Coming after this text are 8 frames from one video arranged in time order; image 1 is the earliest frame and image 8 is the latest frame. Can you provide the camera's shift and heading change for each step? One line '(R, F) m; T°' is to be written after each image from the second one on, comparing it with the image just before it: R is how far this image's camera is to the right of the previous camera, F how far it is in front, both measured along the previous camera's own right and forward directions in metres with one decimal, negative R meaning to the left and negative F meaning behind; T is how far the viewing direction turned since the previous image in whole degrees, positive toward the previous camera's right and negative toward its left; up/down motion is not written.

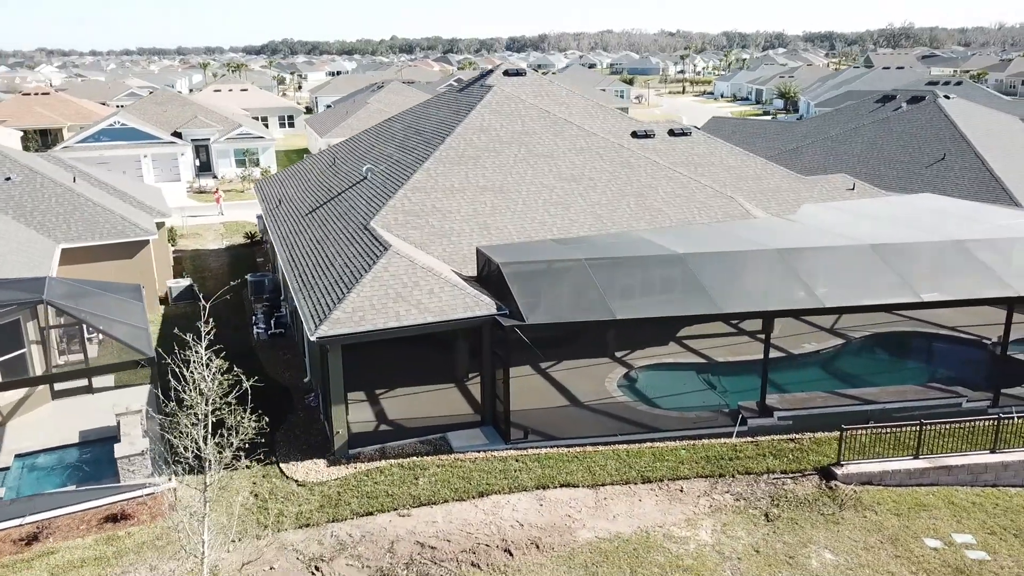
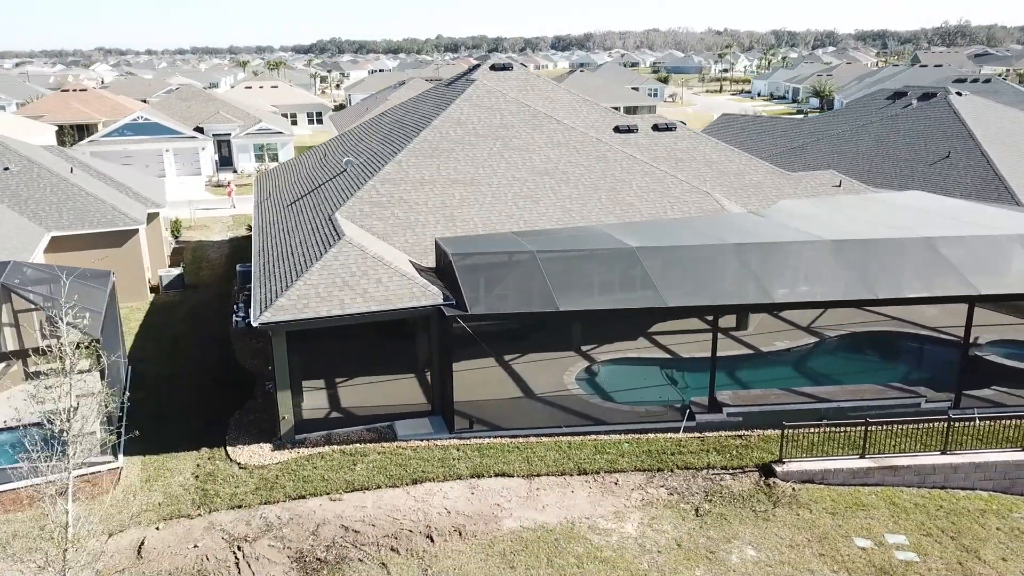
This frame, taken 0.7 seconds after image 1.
(+2.0, 0.0) m; -3°
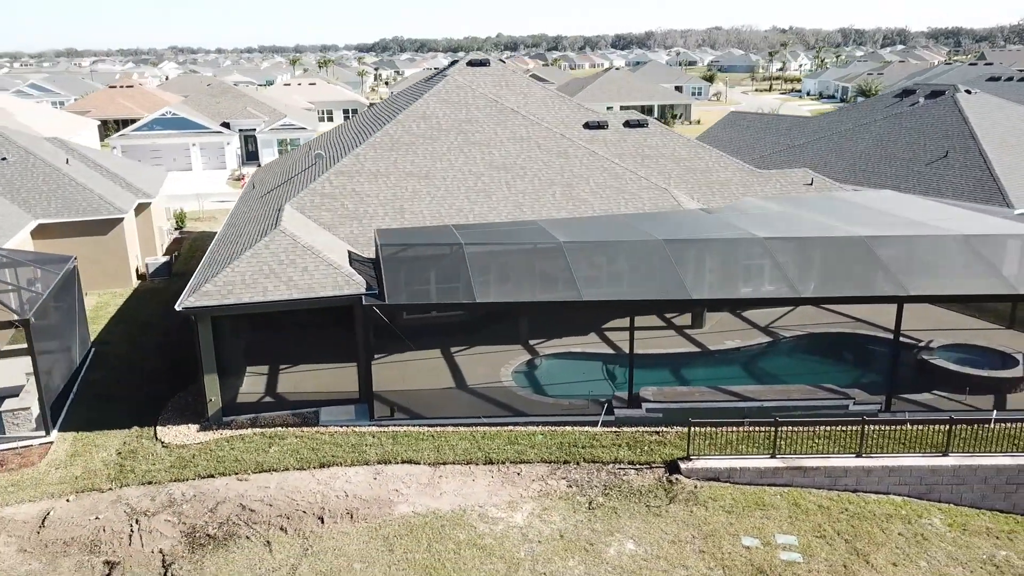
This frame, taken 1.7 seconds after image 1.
(+2.8, -0.1) m; -4°
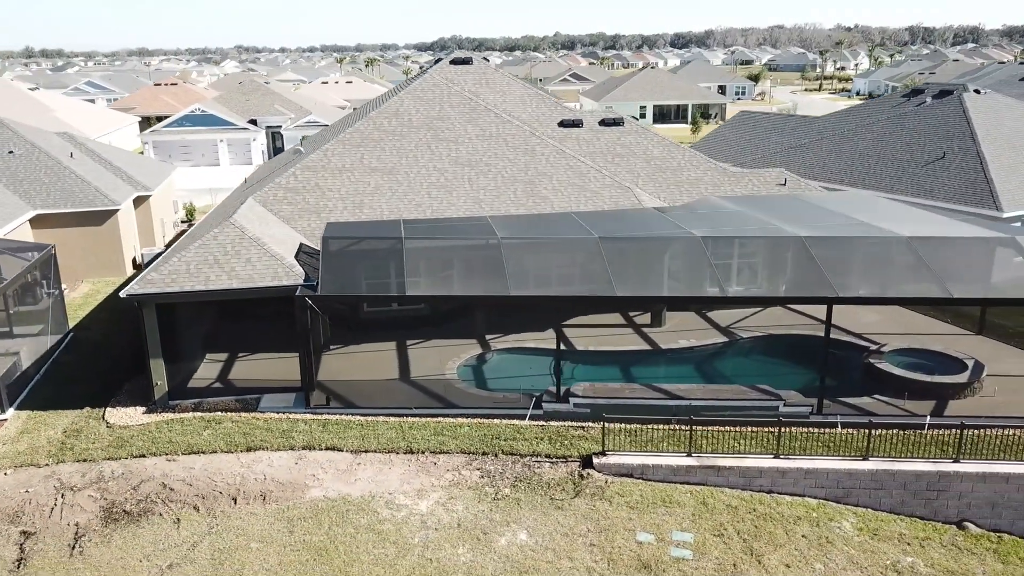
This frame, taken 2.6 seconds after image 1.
(+2.5, -0.2) m; -4°
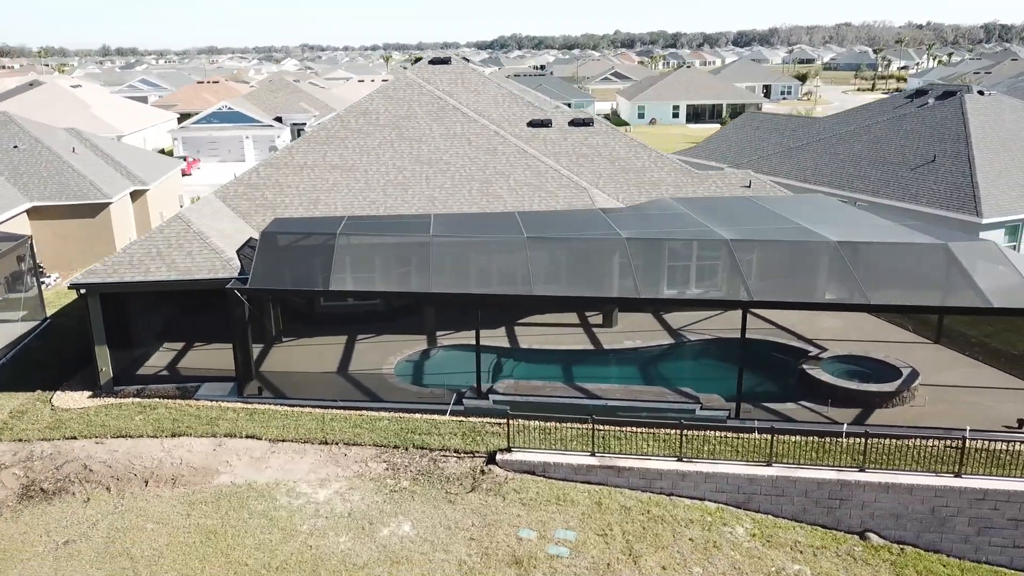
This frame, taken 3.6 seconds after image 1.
(+2.8, -0.1) m; -4°
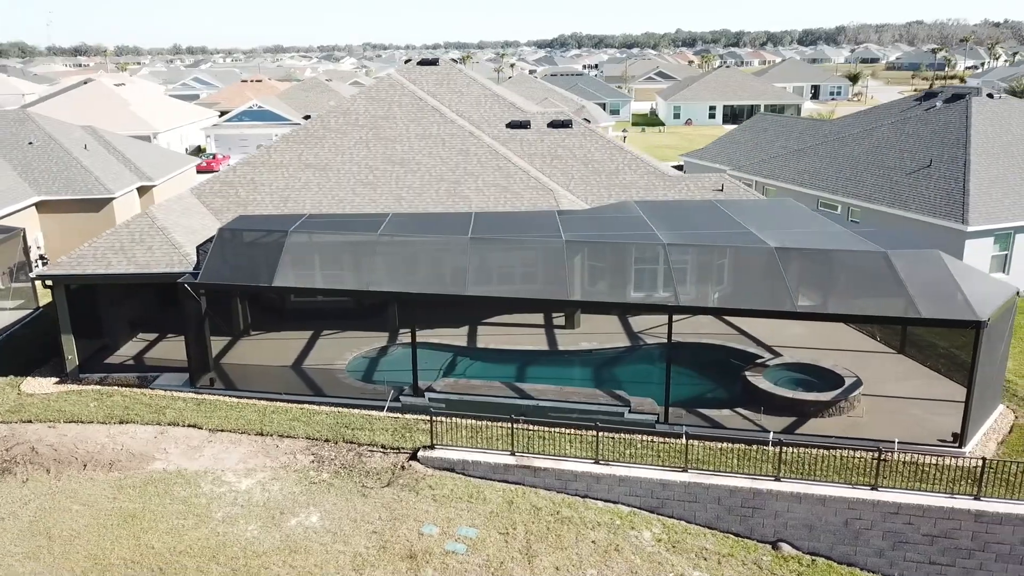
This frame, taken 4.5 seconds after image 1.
(+2.5, -0.1) m; -4°
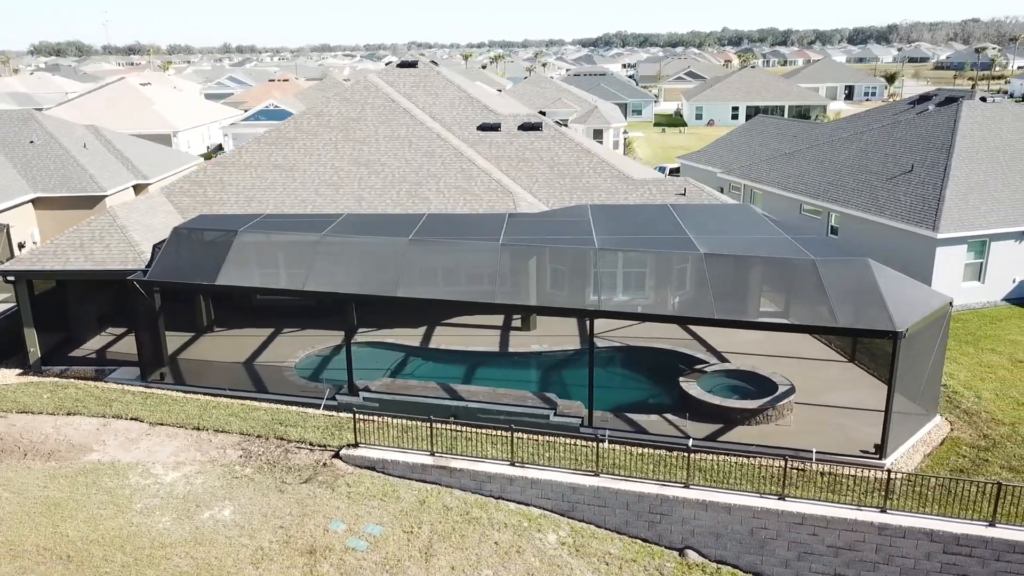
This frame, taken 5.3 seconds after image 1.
(+2.3, -0.1) m; -3°
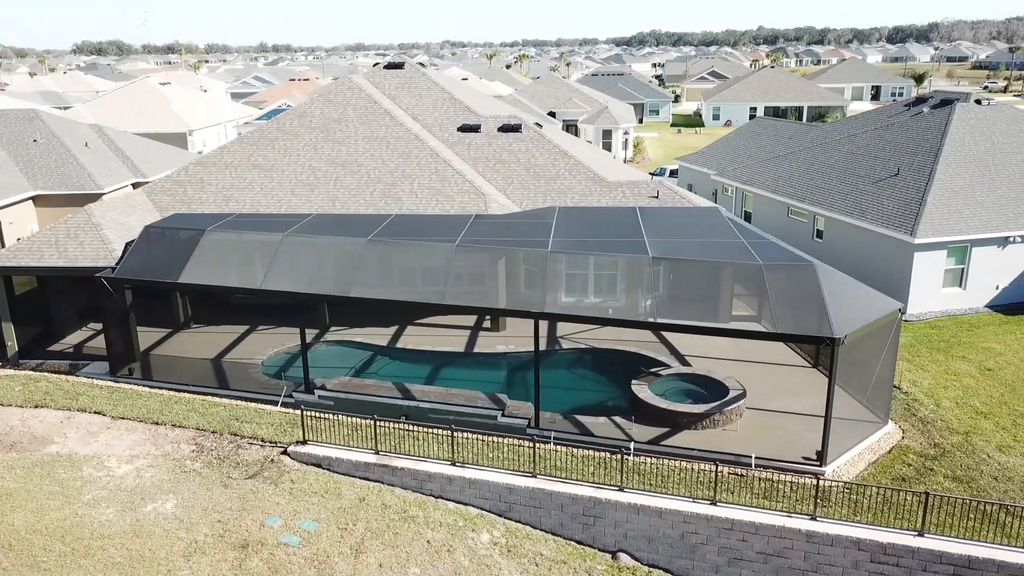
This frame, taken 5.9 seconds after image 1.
(+1.7, -0.1) m; -2°
